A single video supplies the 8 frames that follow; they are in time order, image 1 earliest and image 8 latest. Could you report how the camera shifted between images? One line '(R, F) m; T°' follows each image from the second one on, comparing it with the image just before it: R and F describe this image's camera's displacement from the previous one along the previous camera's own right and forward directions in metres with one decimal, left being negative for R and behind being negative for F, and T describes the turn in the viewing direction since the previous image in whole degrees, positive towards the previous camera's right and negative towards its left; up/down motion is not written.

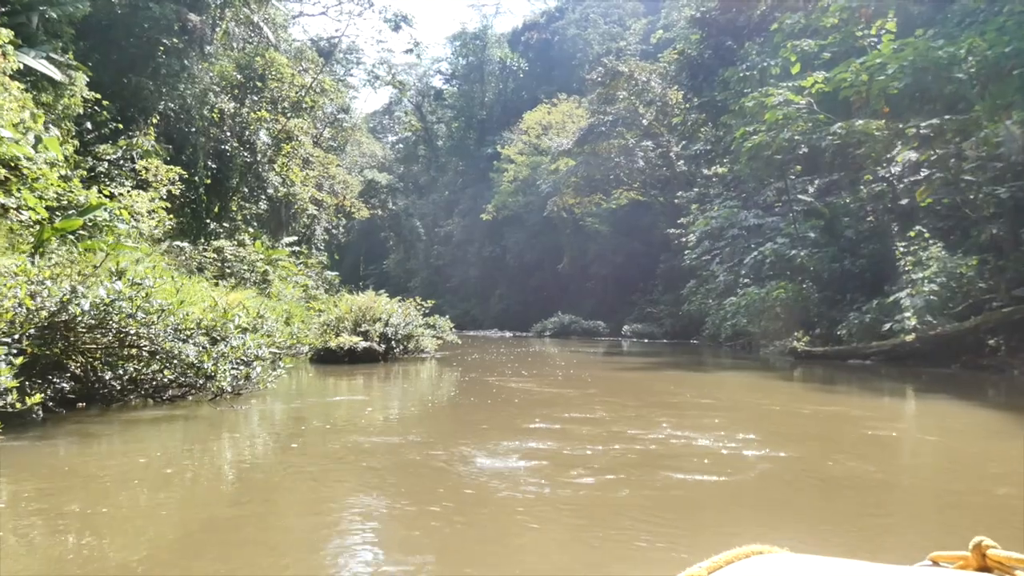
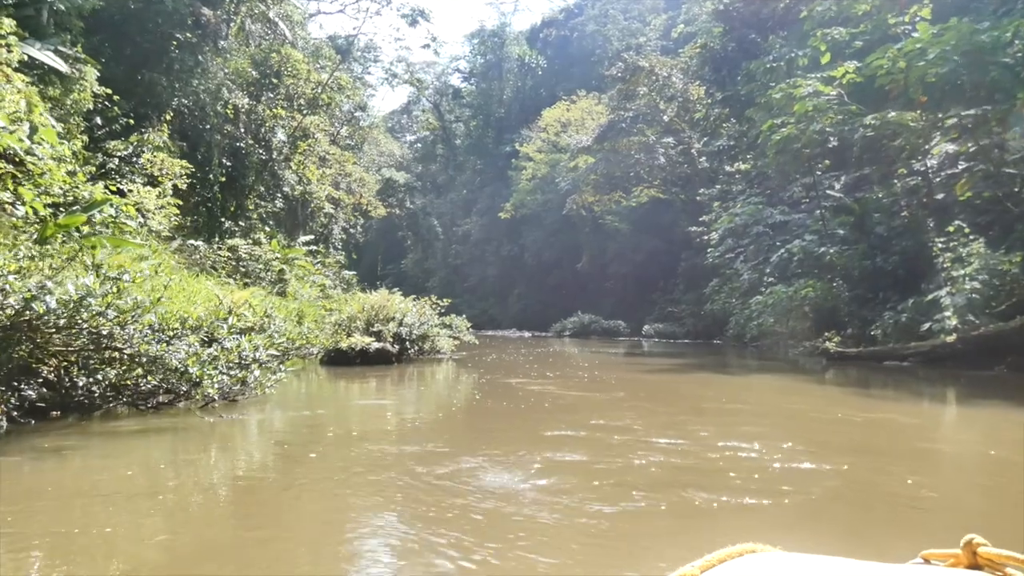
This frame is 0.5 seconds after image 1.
(0.0, +0.4) m; -1°
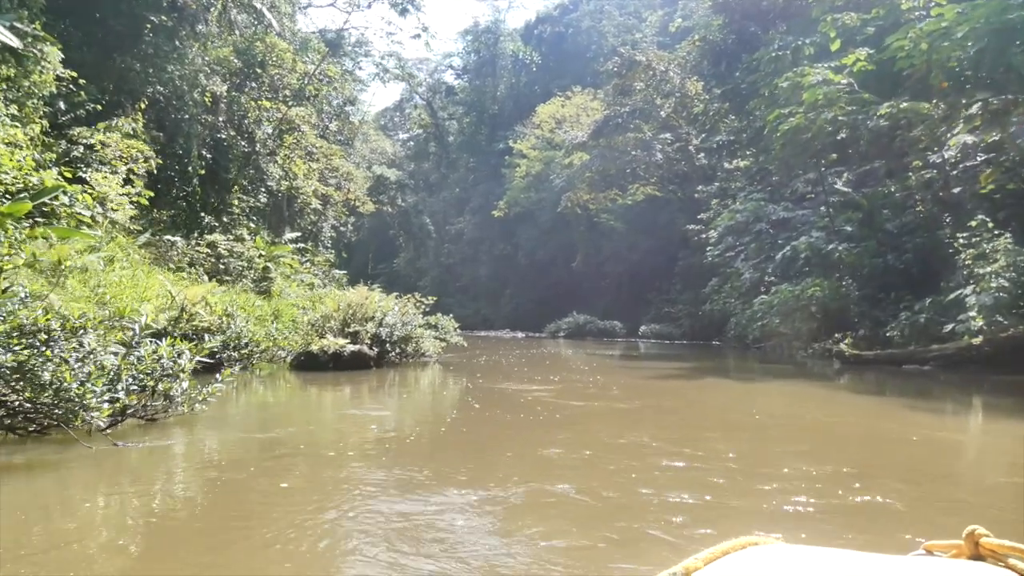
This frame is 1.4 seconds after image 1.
(0.0, +0.7) m; 0°
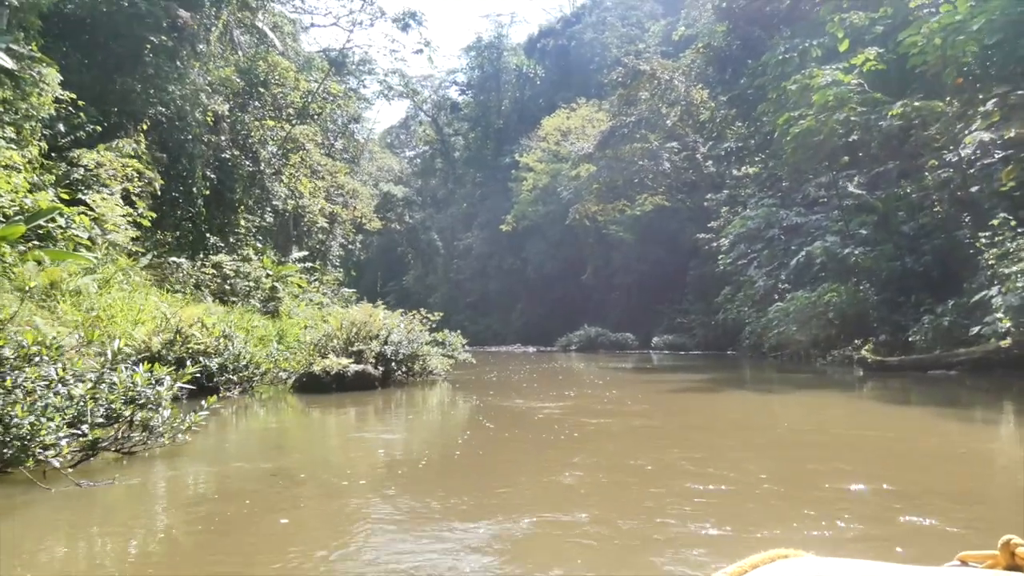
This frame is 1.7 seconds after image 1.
(0.0, +0.2) m; -1°
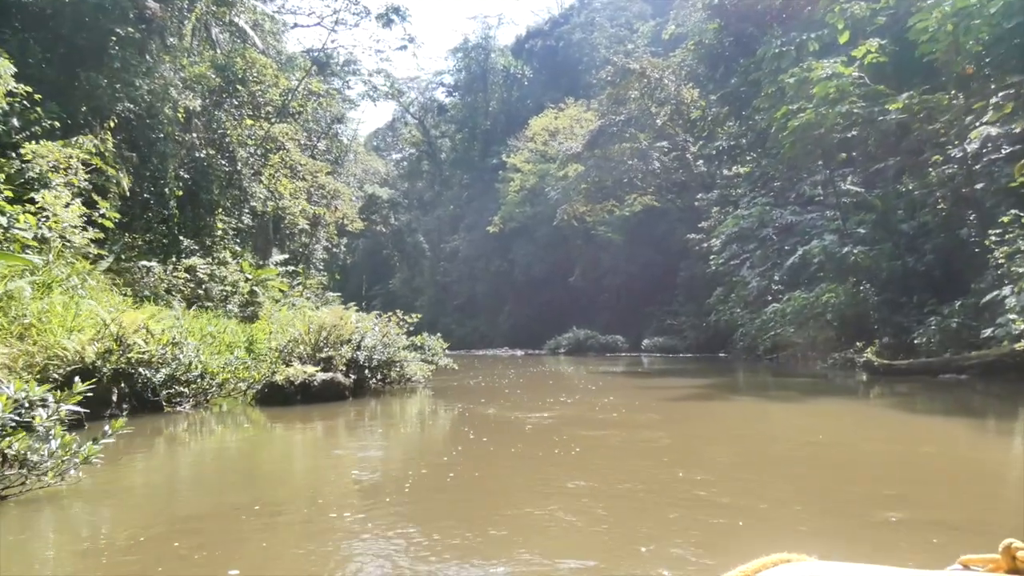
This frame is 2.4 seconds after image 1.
(0.0, +0.6) m; +1°
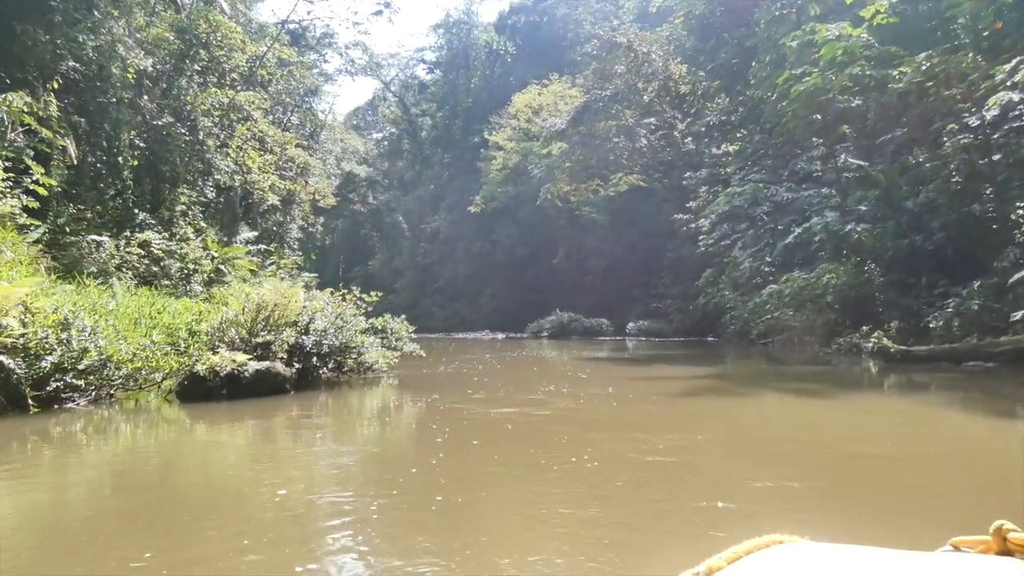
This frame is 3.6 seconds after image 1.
(0.0, +0.9) m; +1°
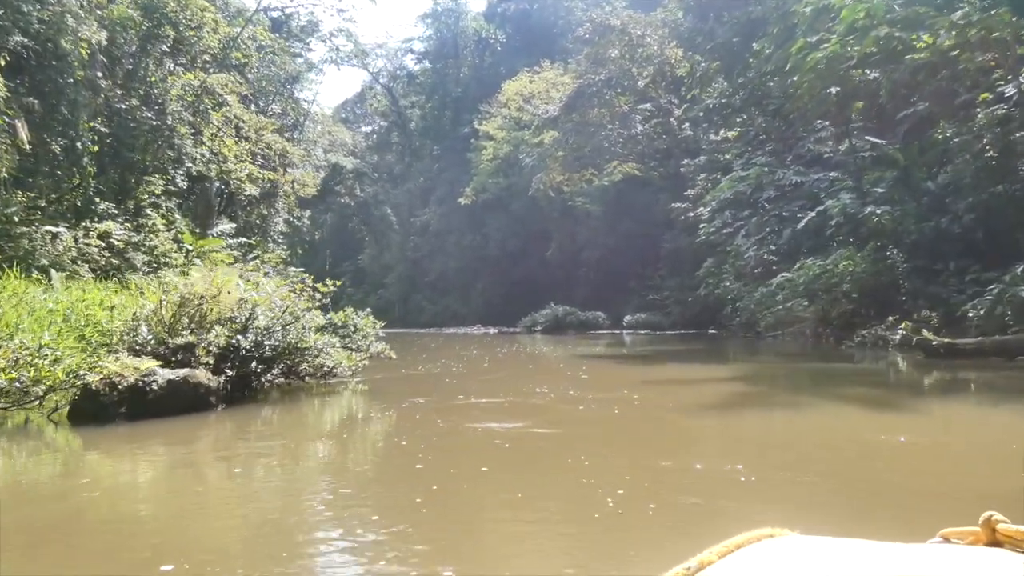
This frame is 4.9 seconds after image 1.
(0.0, +1.0) m; +1°
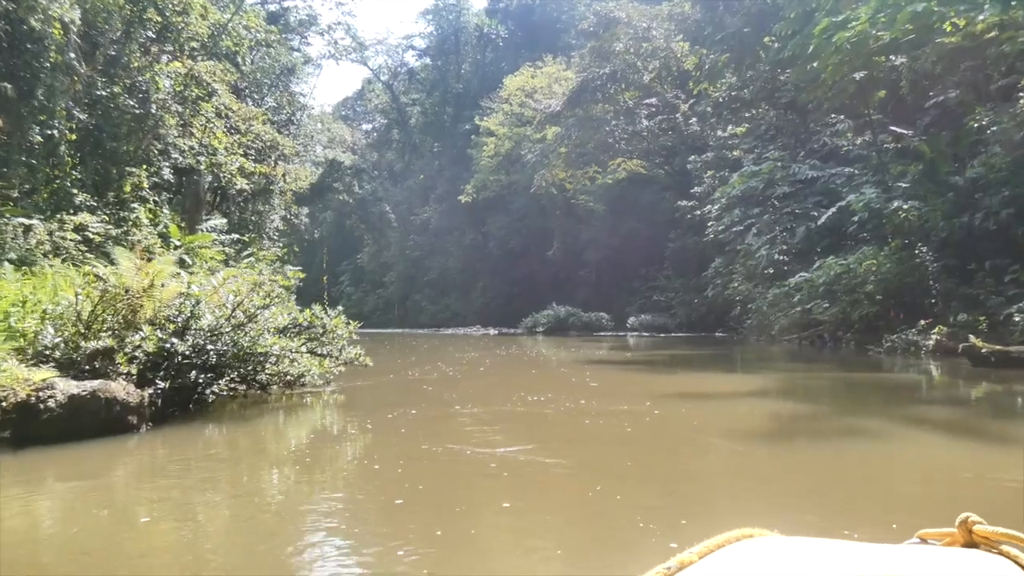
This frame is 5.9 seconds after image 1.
(0.0, +0.7) m; 0°
